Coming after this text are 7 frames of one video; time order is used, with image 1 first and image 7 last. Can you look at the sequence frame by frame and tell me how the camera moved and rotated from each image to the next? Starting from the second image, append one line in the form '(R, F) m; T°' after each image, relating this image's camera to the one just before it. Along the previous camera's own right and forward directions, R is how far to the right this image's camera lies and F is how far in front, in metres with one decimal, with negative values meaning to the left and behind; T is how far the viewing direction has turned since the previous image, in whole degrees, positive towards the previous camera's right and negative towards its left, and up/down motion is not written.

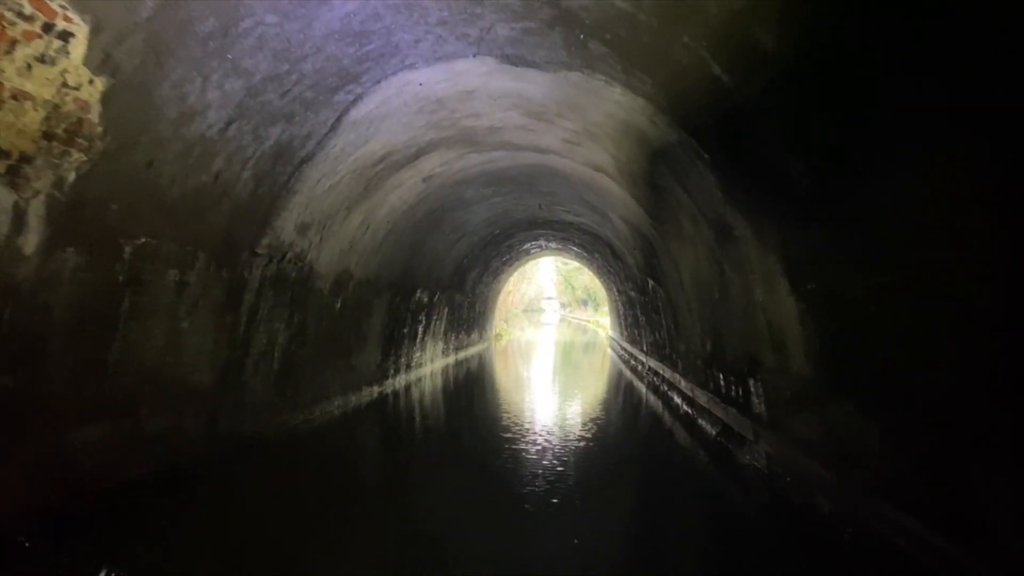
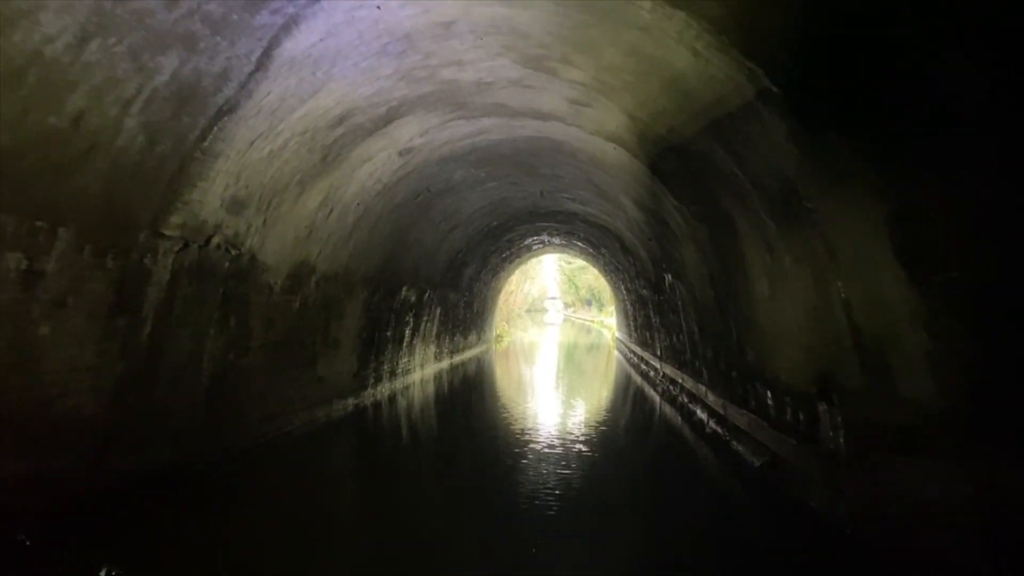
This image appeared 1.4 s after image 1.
(+0.1, +1.8) m; 0°
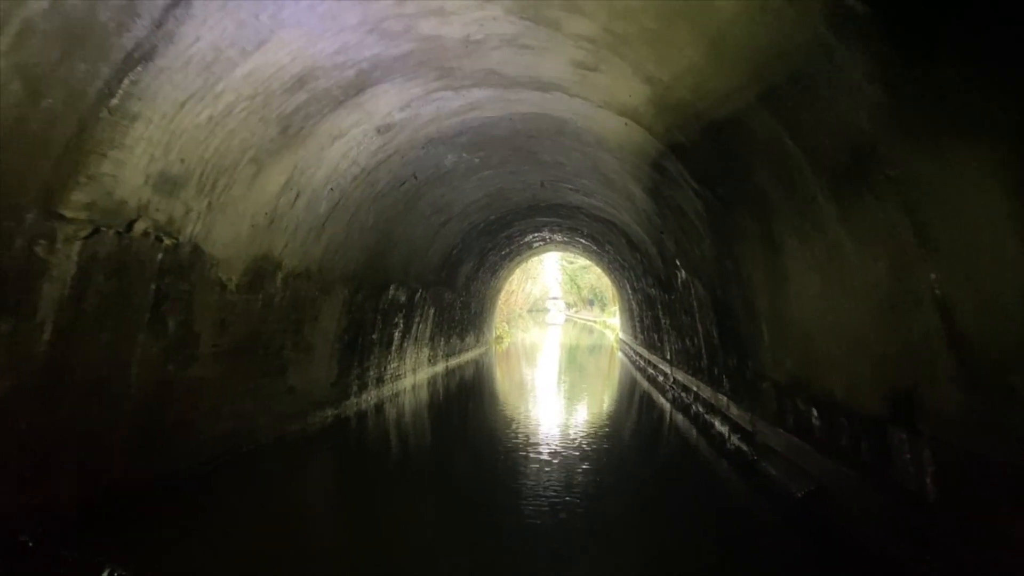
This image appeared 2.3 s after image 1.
(+0.1, +1.2) m; 0°
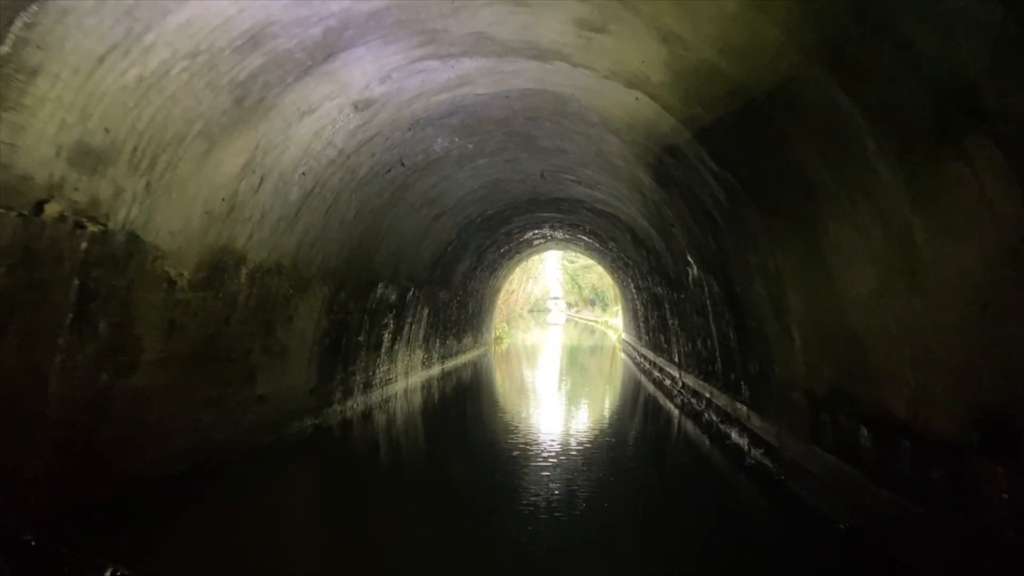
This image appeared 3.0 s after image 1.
(+0.1, +0.9) m; 0°
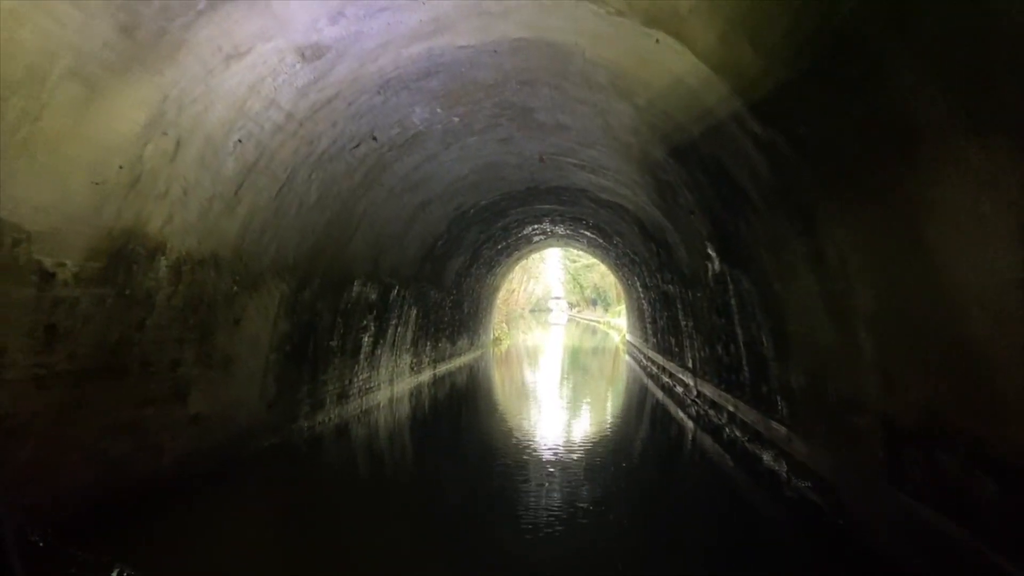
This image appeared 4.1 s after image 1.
(+0.1, +1.4) m; 0°
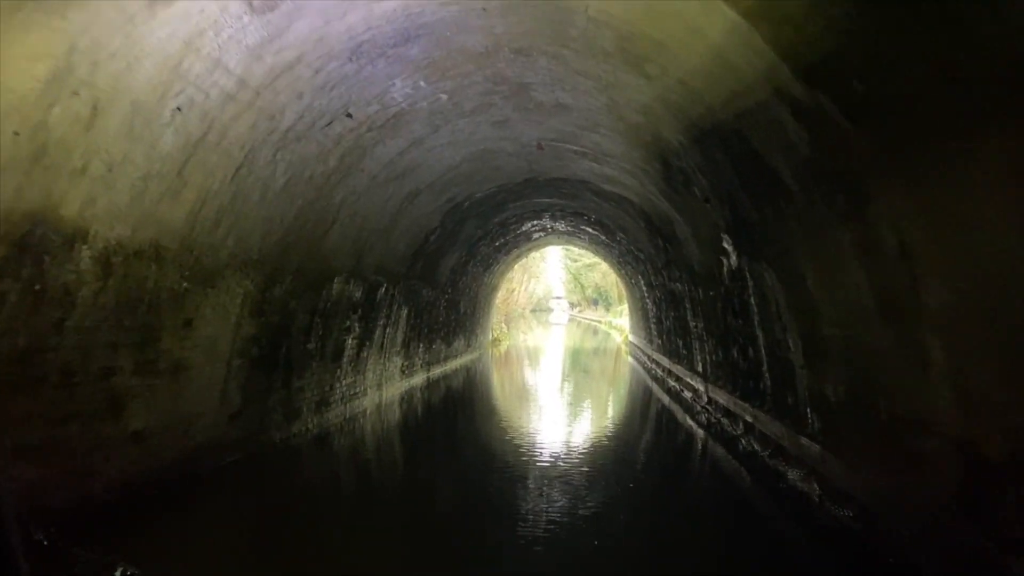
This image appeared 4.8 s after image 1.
(+0.1, +0.9) m; 0°
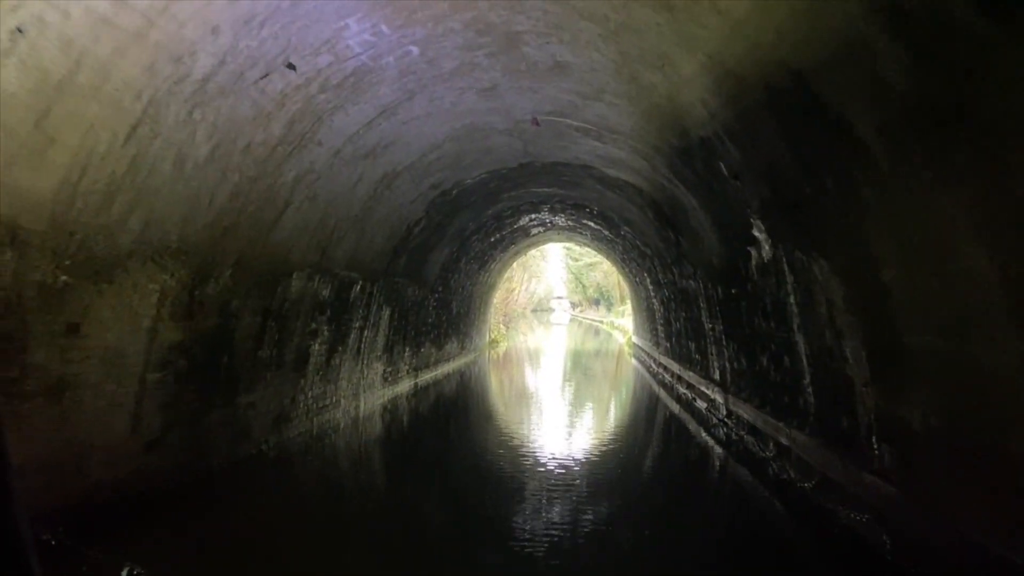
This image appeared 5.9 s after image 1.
(+0.1, +1.3) m; 0°
